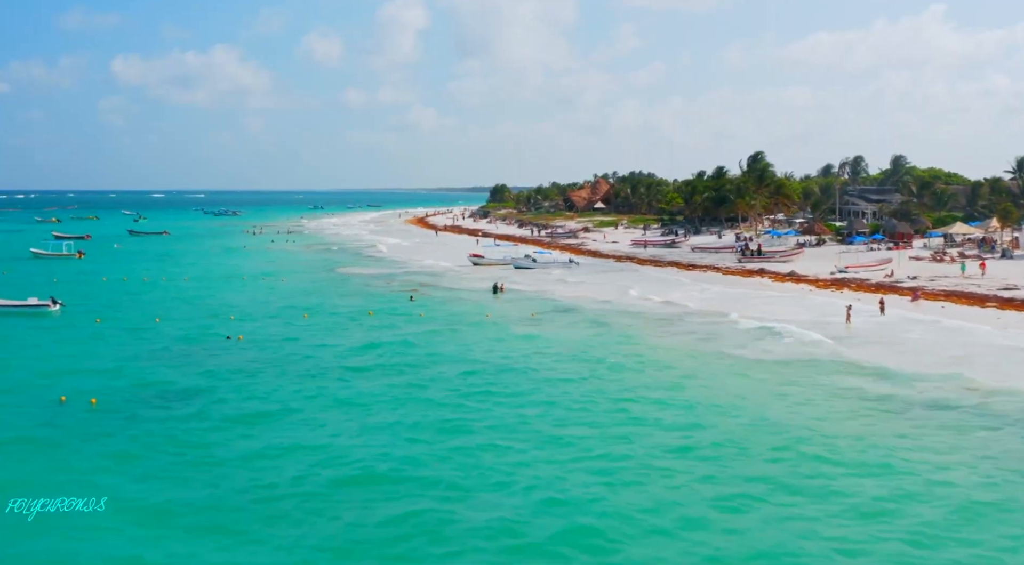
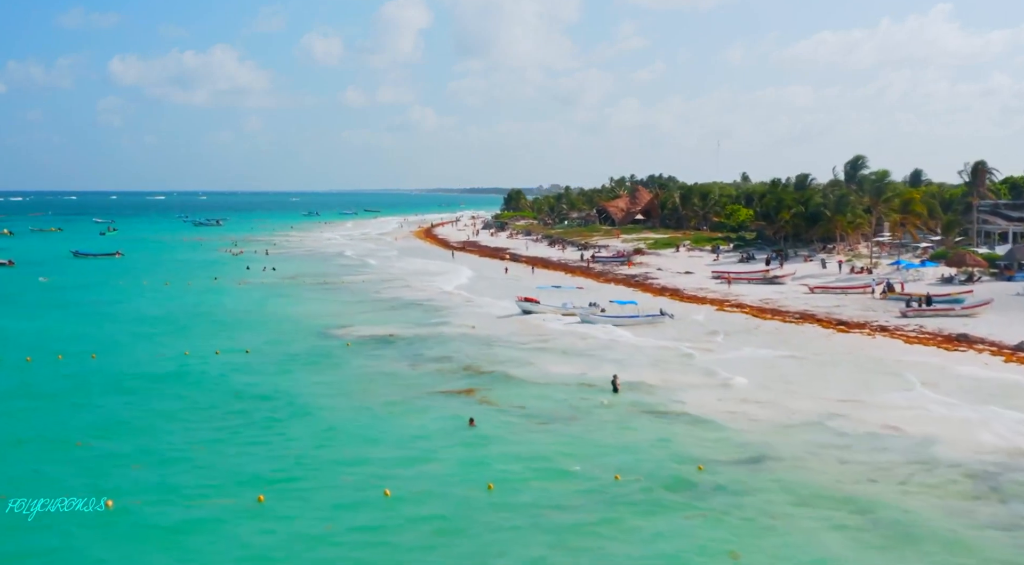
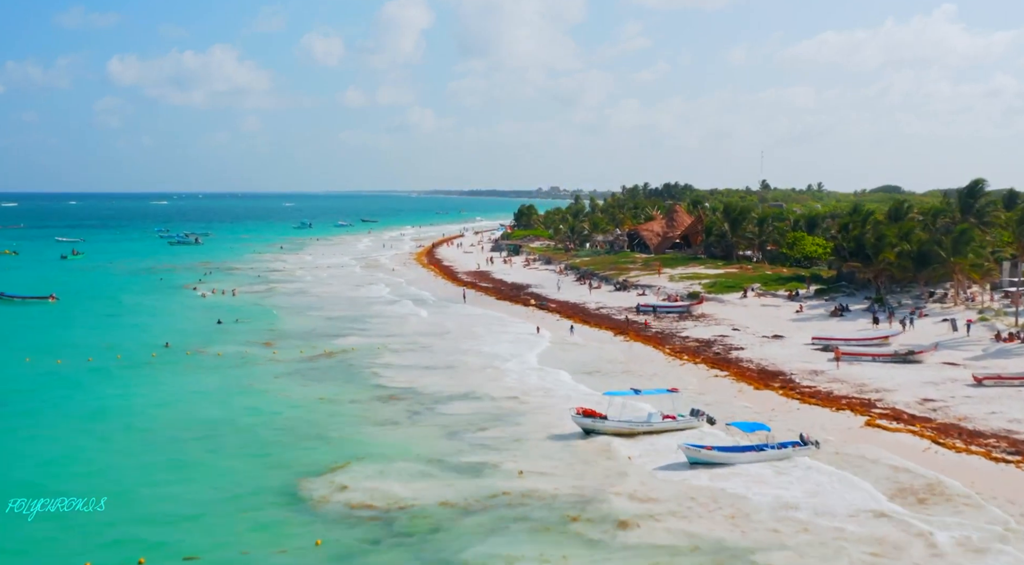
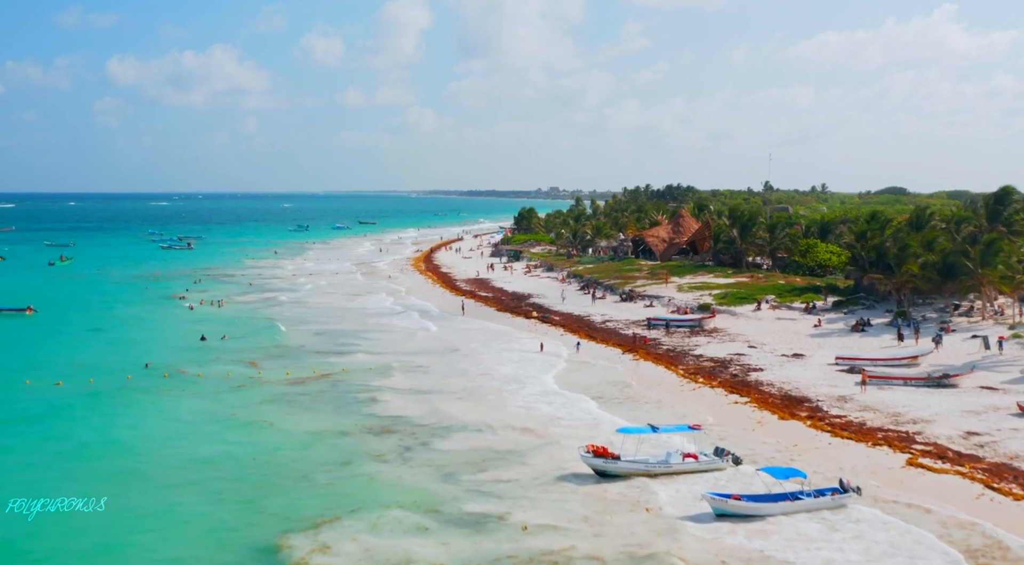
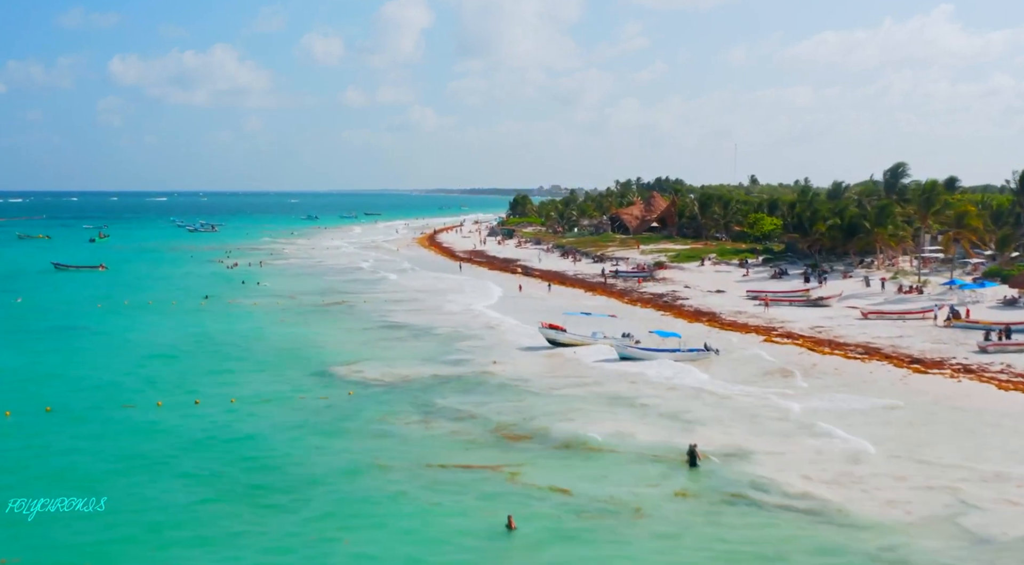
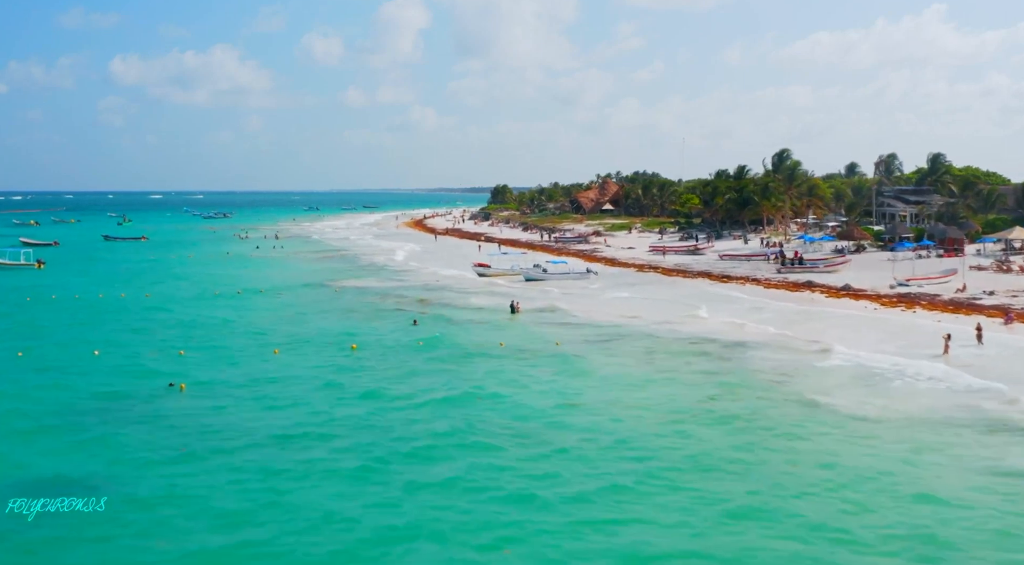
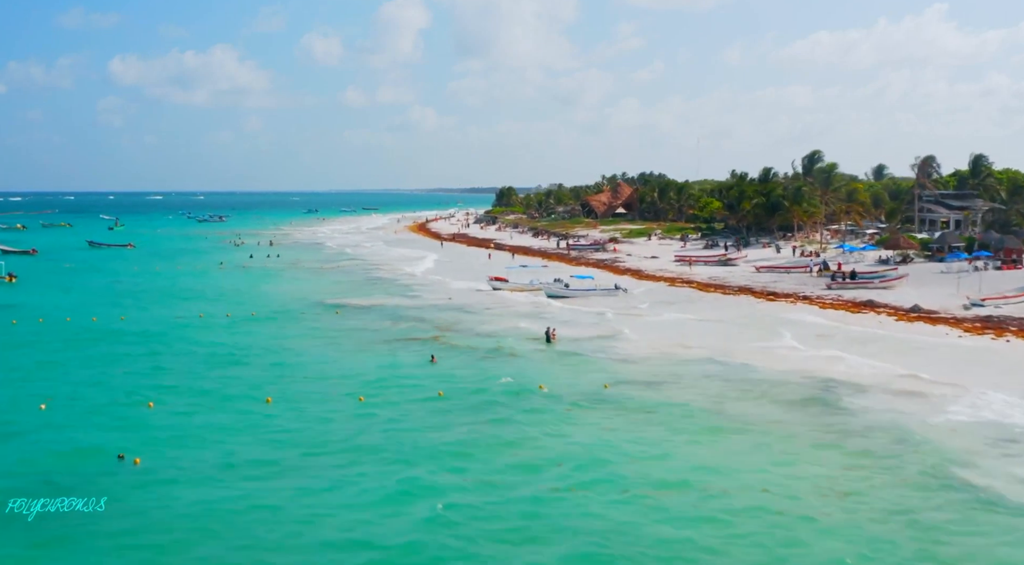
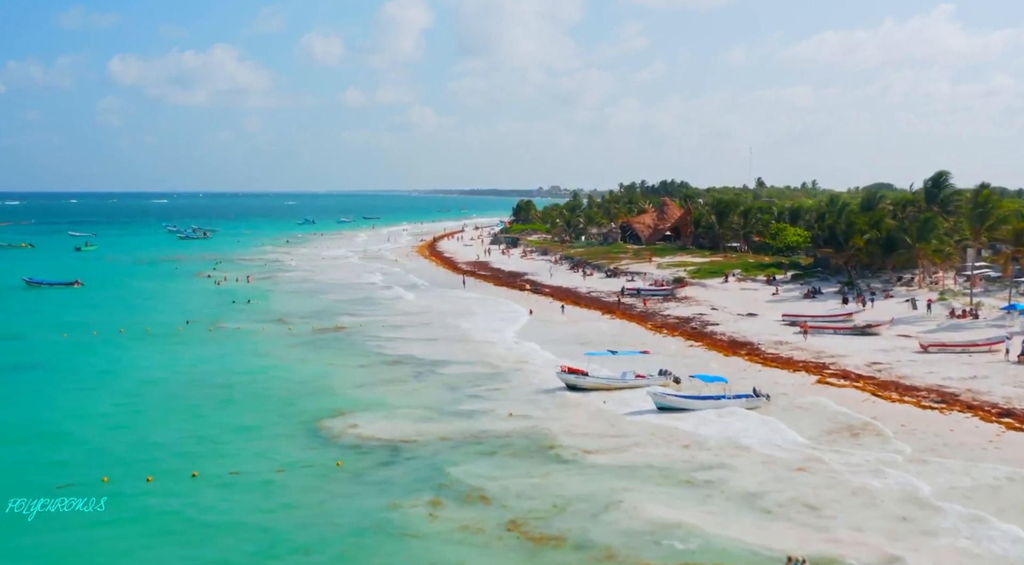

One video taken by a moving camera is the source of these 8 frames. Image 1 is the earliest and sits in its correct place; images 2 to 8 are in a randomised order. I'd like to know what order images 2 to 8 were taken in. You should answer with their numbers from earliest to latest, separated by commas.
6, 7, 2, 5, 8, 3, 4
